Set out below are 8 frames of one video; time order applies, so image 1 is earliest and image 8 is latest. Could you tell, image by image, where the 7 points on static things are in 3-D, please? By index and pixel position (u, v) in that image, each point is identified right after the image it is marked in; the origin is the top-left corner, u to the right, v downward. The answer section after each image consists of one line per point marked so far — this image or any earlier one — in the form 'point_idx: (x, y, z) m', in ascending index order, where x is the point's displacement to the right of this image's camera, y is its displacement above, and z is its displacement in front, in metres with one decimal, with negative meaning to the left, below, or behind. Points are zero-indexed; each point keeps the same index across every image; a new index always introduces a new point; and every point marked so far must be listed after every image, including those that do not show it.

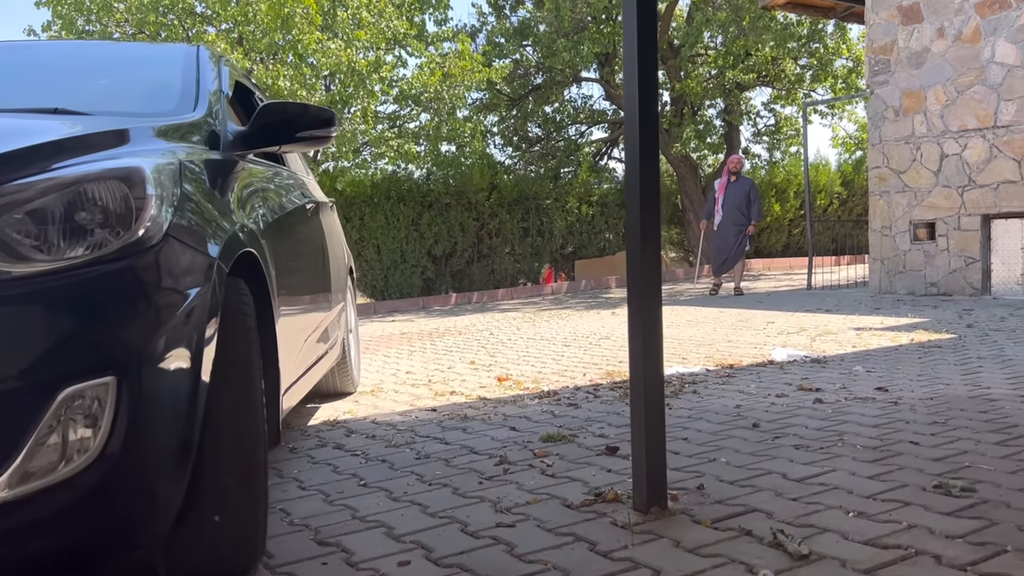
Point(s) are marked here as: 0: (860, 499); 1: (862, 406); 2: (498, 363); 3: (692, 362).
0: (+1.1, -0.7, +2.7) m
1: (+1.7, -0.6, +4.3) m
2: (-0.1, -0.6, +6.9) m
3: (+1.3, -0.5, +6.4) m
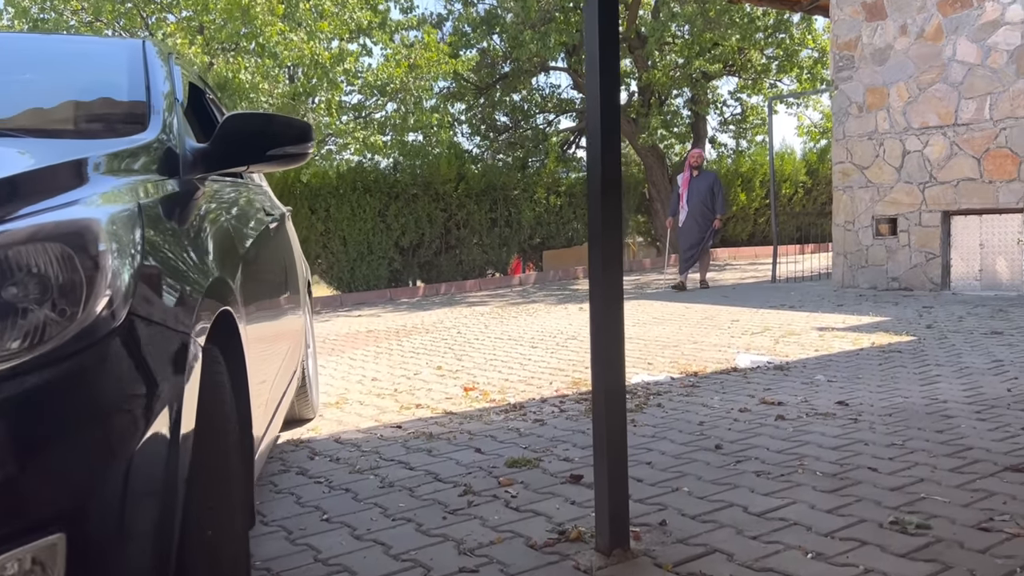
0: (+1.0, -0.8, +2.8) m
1: (+1.5, -0.7, +4.3) m
2: (-0.4, -0.6, +6.9) m
3: (+1.1, -0.6, +6.4) m
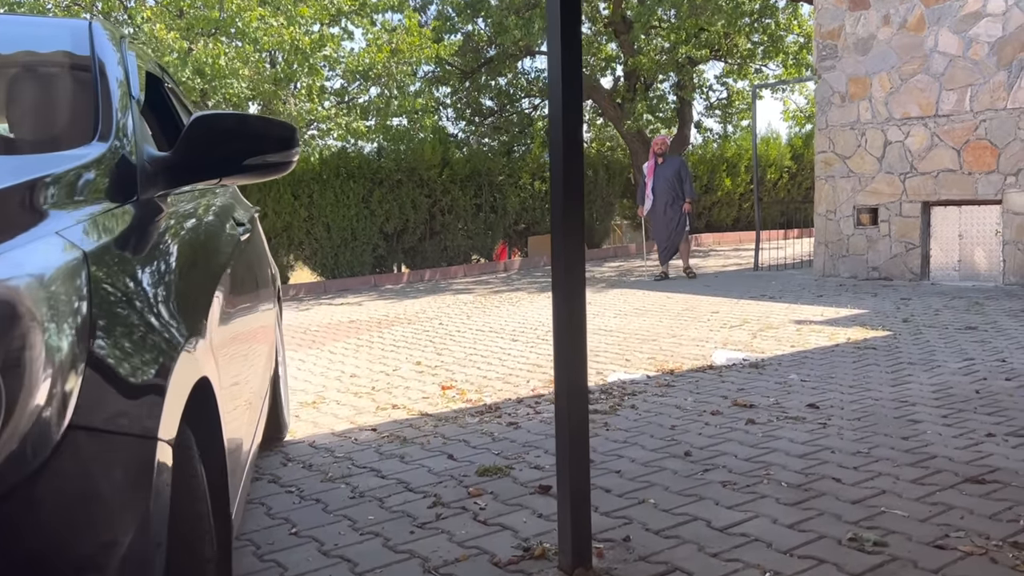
0: (+0.8, -0.8, +2.8) m
1: (+1.4, -0.7, +4.4) m
2: (-0.5, -0.6, +6.9) m
3: (+0.9, -0.6, +6.4) m
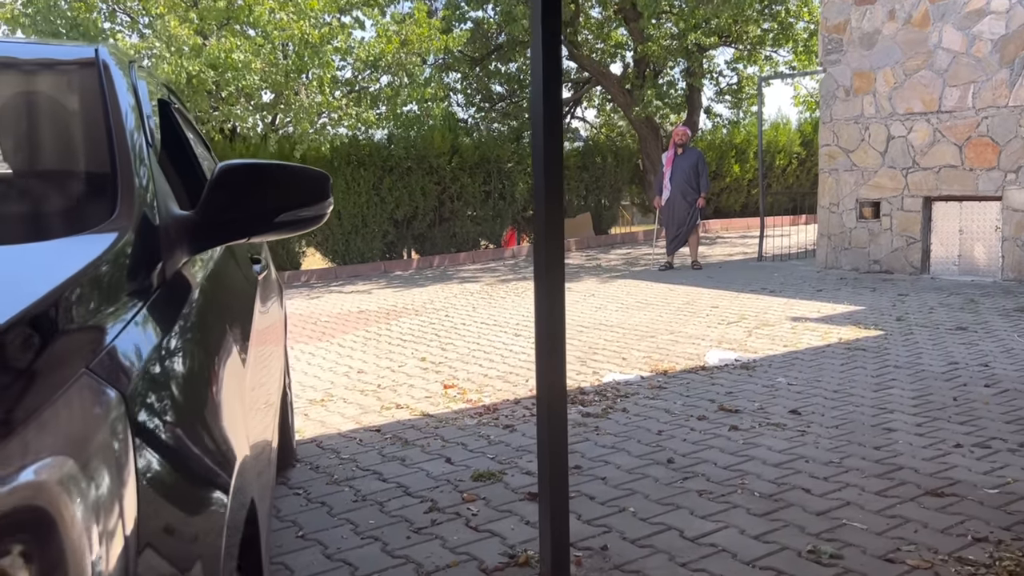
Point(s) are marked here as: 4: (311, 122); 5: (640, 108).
0: (+0.8, -1.0, +3.1) m
1: (+1.4, -0.8, +4.6) m
2: (-0.5, -0.6, +7.2) m
3: (+0.9, -0.6, +6.7) m
4: (-3.1, +2.5, +13.5) m
5: (+2.7, +3.7, +18.5) m
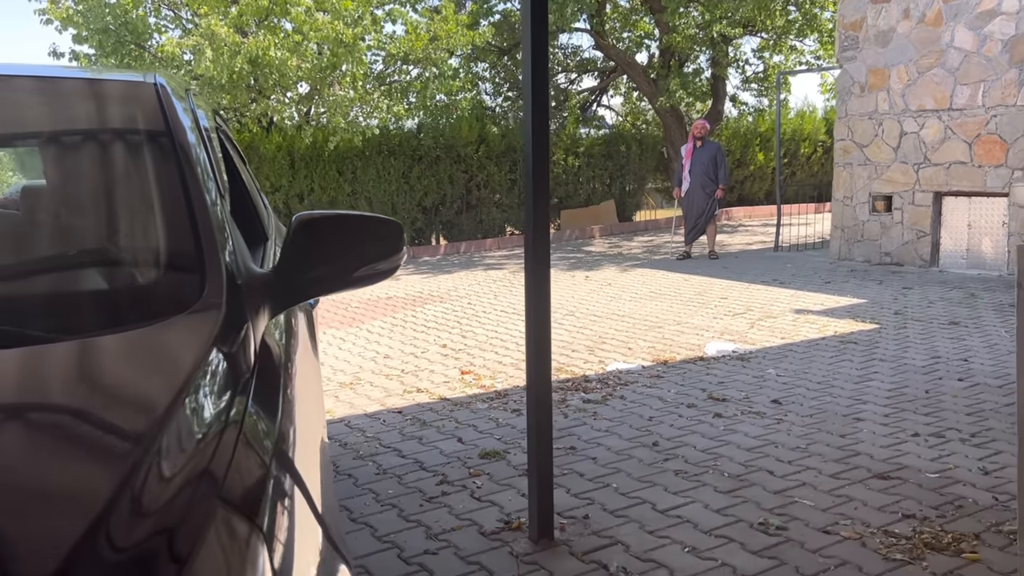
0: (+0.8, -1.0, +3.6) m
1: (+1.4, -0.8, +5.2) m
2: (-0.4, -0.5, +7.8) m
3: (+1.0, -0.5, +7.2) m
4: (-2.7, +2.8, +14.1) m
5: (+3.2, +4.0, +18.9) m
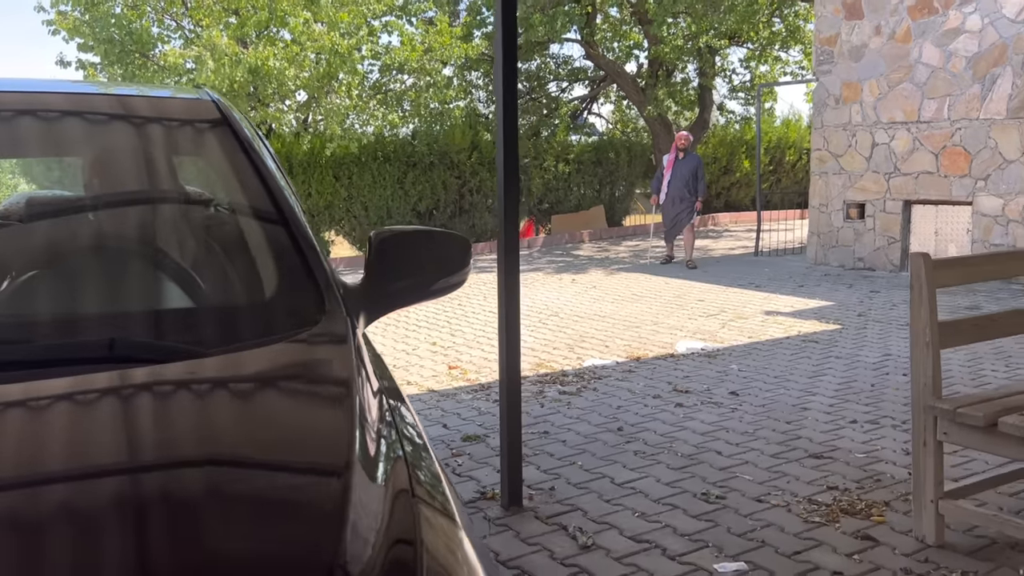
0: (+0.6, -1.0, +4.2) m
1: (+1.3, -0.8, +5.7) m
2: (-0.5, -0.5, +8.3) m
3: (+0.9, -0.6, +7.8) m
4: (-2.9, +2.7, +14.7) m
5: (+3.1, +4.0, +19.4) m
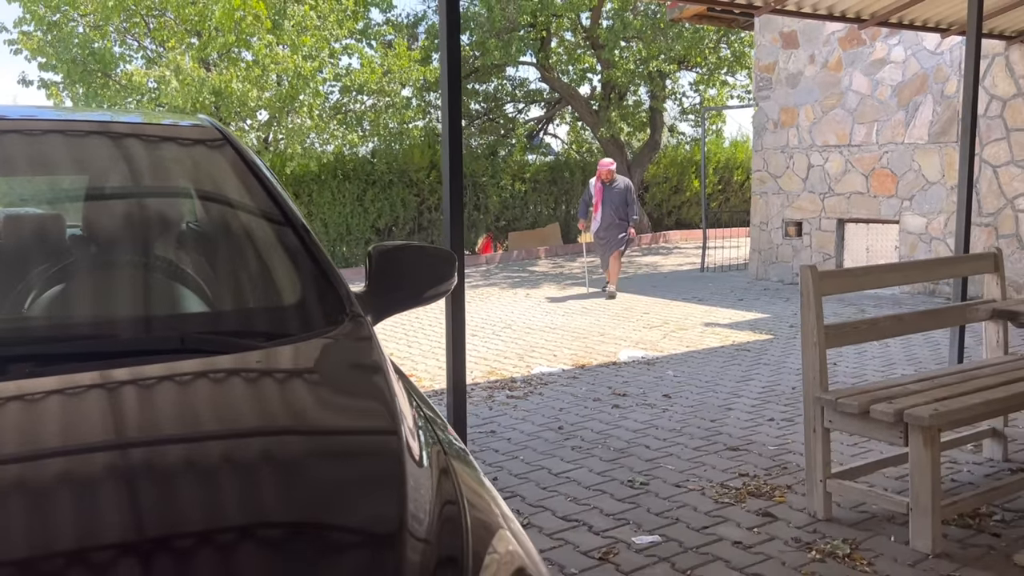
0: (+0.4, -1.1, +4.7) m
1: (+0.9, -0.9, +6.2) m
2: (-1.0, -0.7, +8.8) m
3: (+0.4, -0.7, +8.3) m
4: (-3.6, +2.5, +15.1) m
5: (+2.1, +3.6, +20.1) m
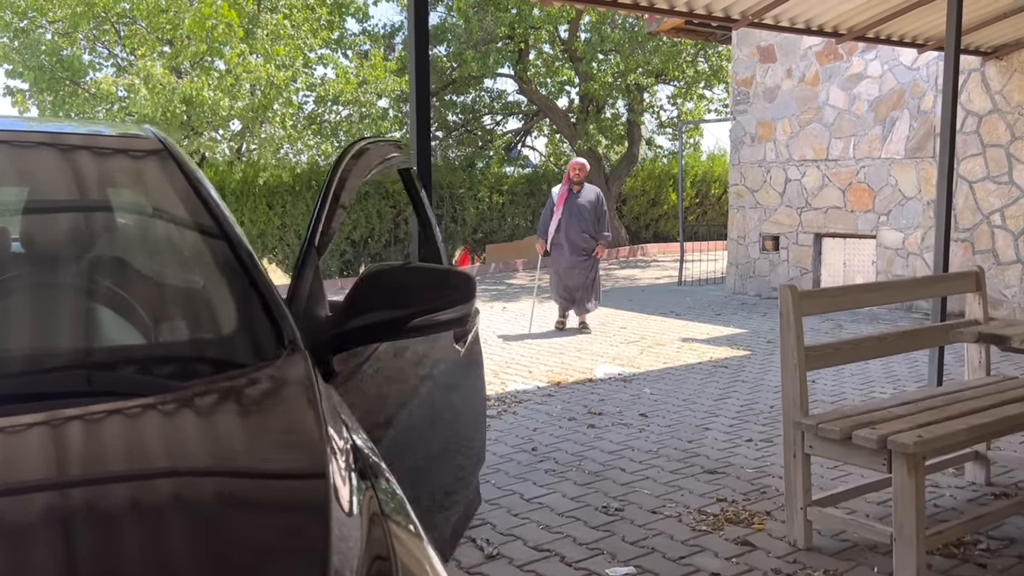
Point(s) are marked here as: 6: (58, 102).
0: (+0.2, -1.2, +4.5) m
1: (+0.7, -1.0, +6.1) m
2: (-1.3, -0.8, +8.6) m
3: (+0.2, -0.8, +8.1) m
4: (-4.0, +2.3, +14.9) m
5: (+1.6, +3.3, +20.0) m
6: (-7.3, +3.0, +14.4) m
